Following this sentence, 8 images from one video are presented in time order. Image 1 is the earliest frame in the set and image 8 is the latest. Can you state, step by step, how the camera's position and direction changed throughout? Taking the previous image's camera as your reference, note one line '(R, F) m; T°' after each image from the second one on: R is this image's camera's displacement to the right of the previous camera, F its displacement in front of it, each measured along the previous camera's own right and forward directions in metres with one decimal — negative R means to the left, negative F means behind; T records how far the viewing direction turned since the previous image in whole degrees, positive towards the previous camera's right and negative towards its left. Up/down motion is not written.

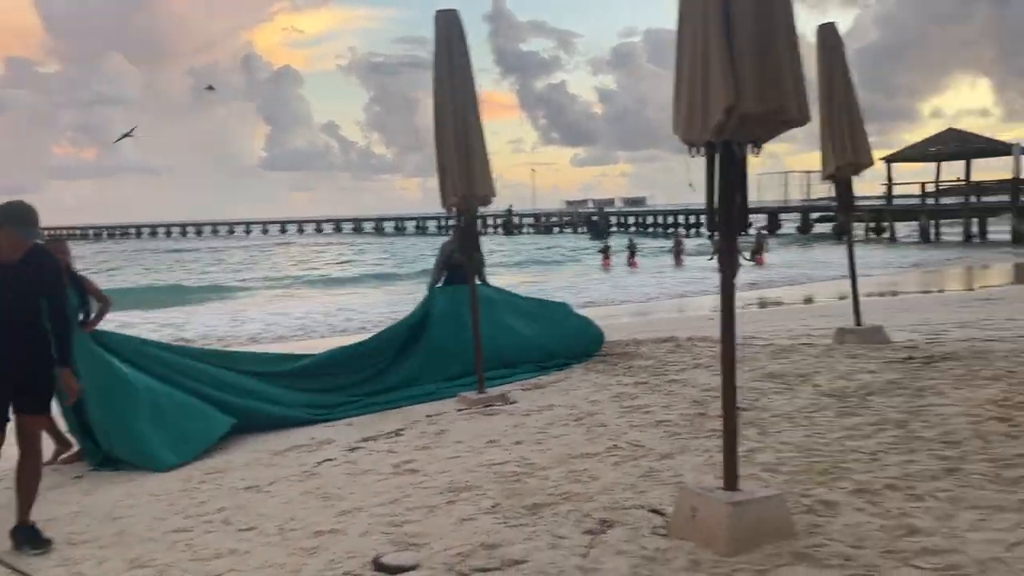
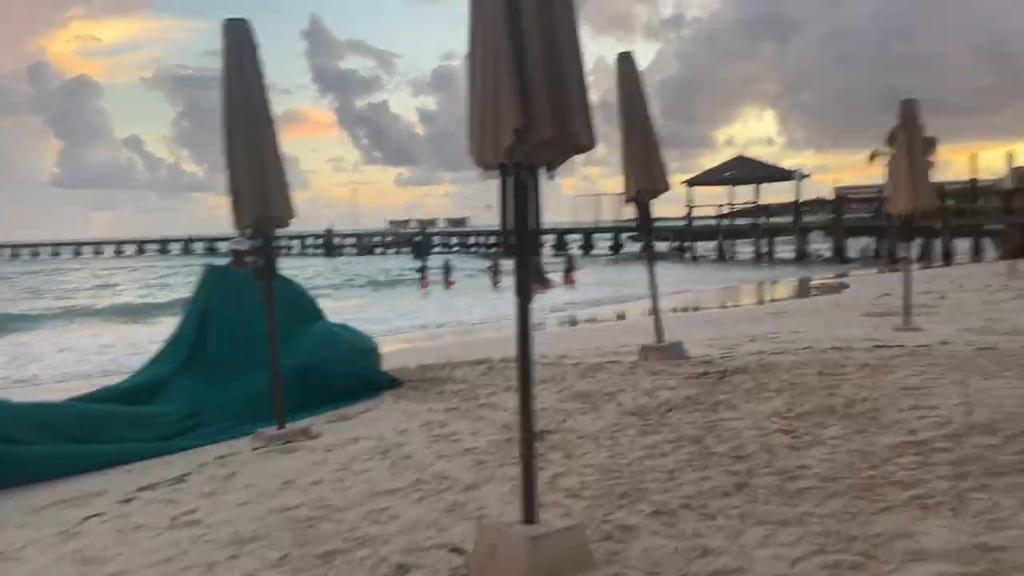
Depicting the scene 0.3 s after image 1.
(+0.2, +0.2) m; +13°
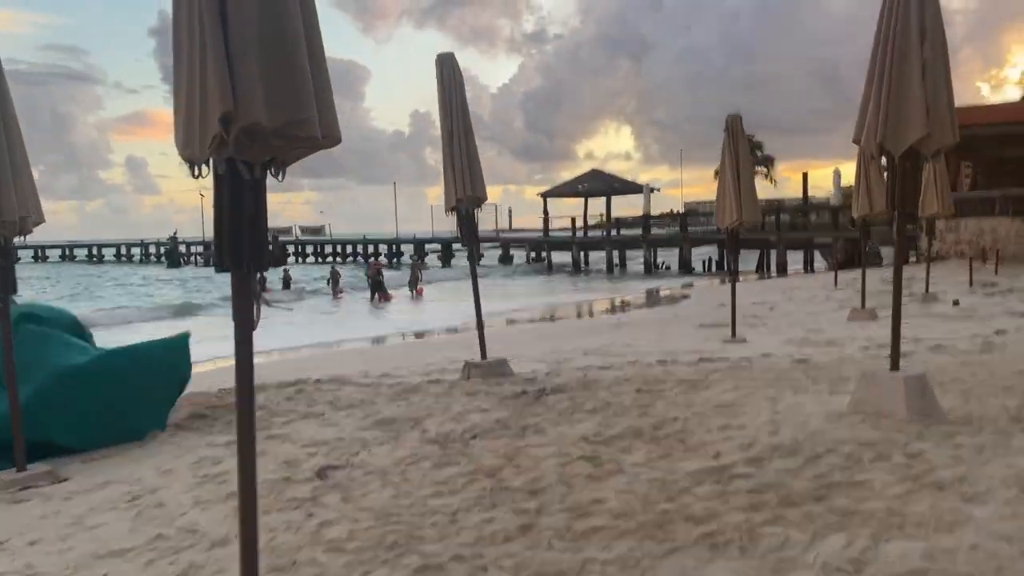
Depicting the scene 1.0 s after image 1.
(+0.5, +0.4) m; +10°
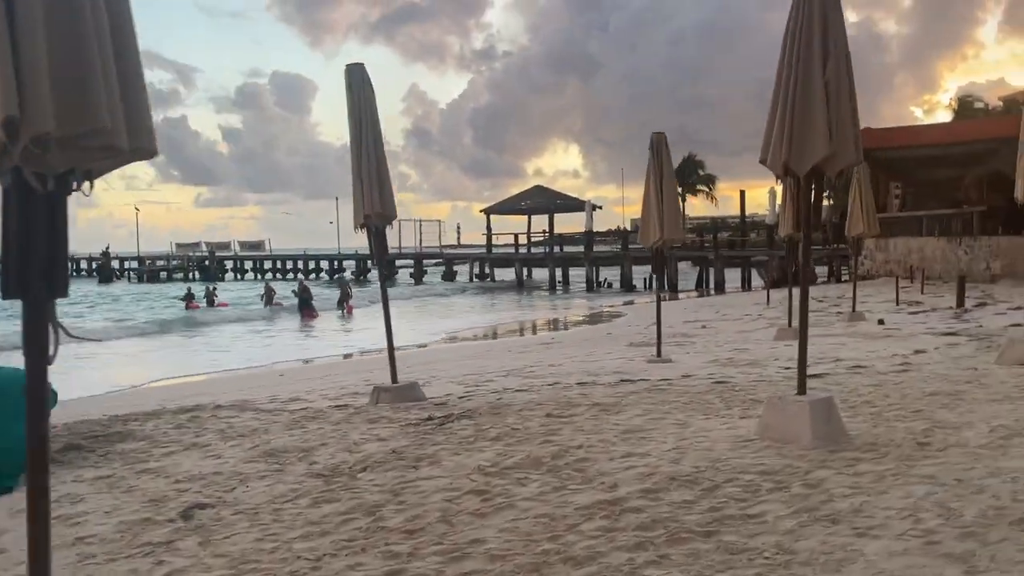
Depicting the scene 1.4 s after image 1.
(+0.3, +0.2) m; +4°
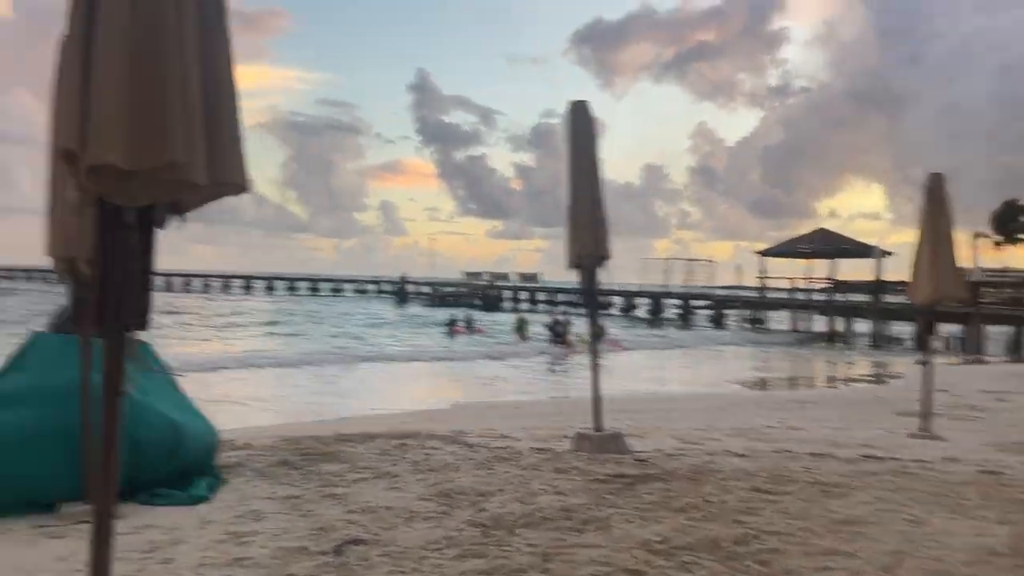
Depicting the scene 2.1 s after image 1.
(+0.5, +0.4) m; -20°
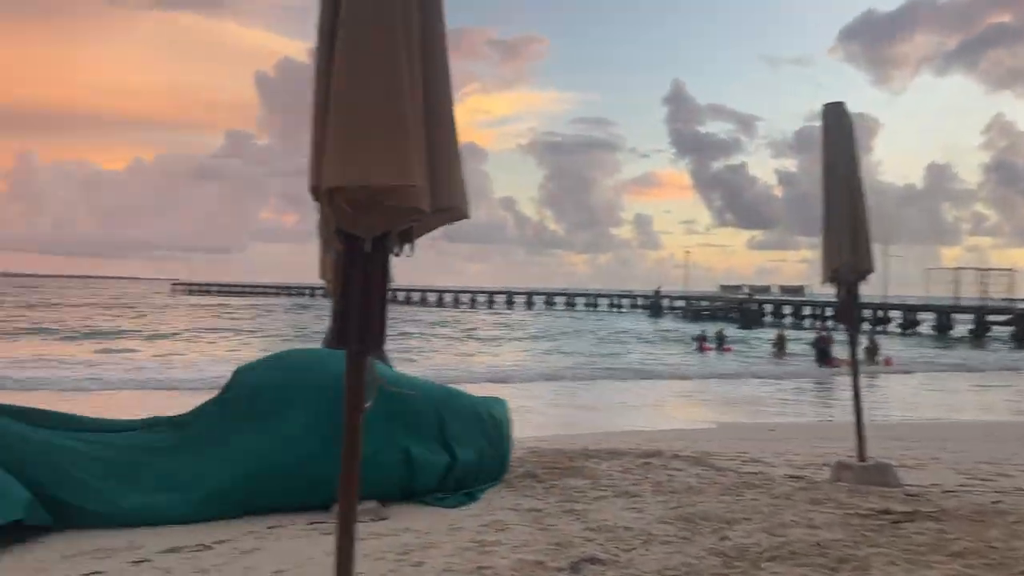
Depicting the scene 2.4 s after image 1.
(+0.1, 0.0) m; -18°
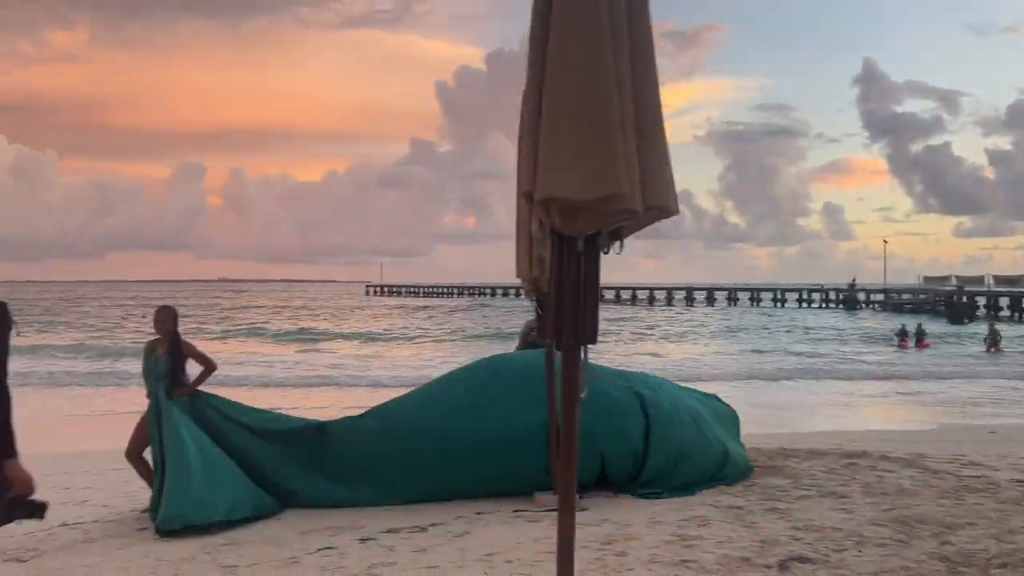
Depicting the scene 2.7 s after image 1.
(-0.1, -0.1) m; -13°
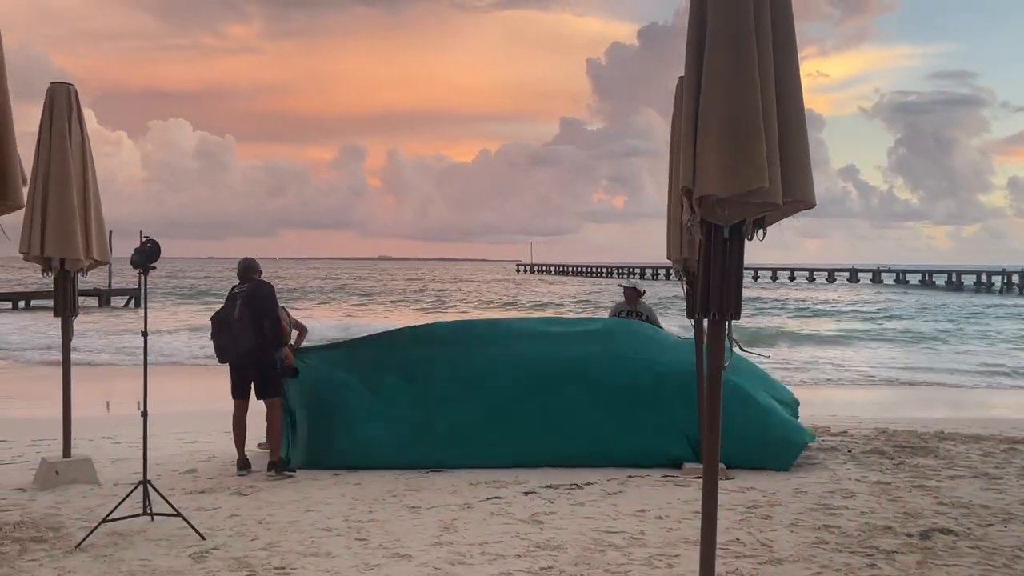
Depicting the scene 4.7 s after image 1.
(0.0, -0.5) m; -11°
